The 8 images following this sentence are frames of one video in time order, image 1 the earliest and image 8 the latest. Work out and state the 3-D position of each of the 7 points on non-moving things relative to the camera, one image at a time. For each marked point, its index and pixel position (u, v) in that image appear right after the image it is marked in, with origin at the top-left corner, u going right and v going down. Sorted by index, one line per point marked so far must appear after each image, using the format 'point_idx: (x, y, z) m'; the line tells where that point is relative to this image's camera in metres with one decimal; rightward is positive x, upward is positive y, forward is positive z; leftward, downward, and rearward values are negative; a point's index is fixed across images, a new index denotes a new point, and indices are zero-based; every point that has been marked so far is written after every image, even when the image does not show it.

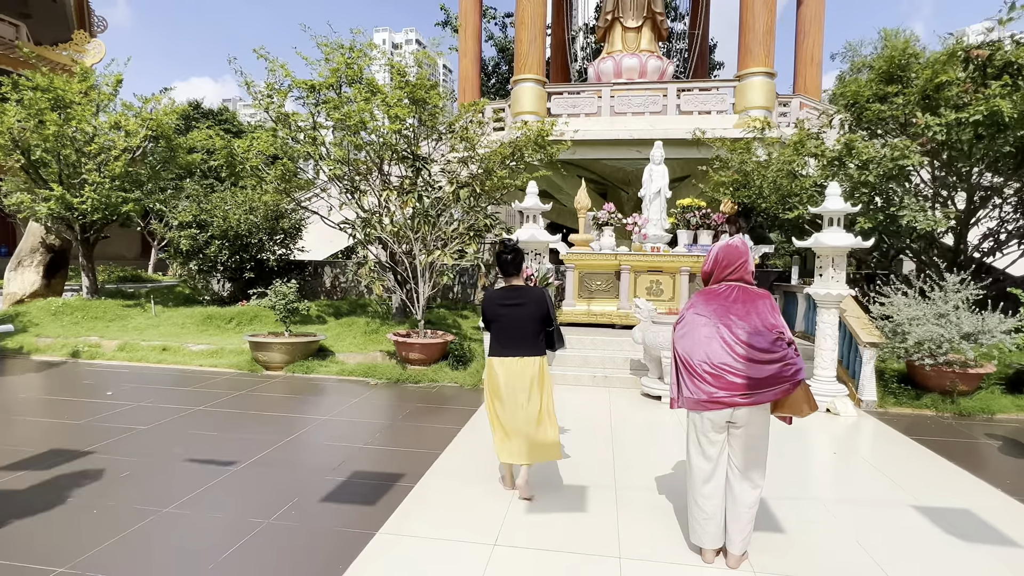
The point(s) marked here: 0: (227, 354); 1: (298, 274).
0: (-4.1, -1.0, +8.2) m
1: (-4.5, +0.3, +11.9) m
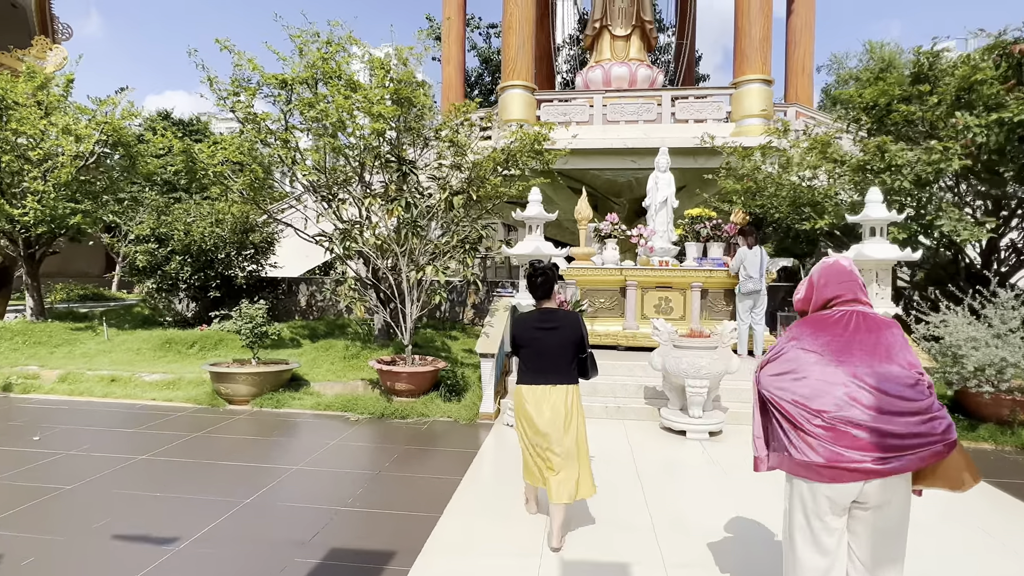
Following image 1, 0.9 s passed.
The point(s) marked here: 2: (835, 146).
0: (-4.1, -1.2, +7.2) m
1: (-4.6, -0.1, +10.9) m
2: (+4.4, +1.9, +7.8) m
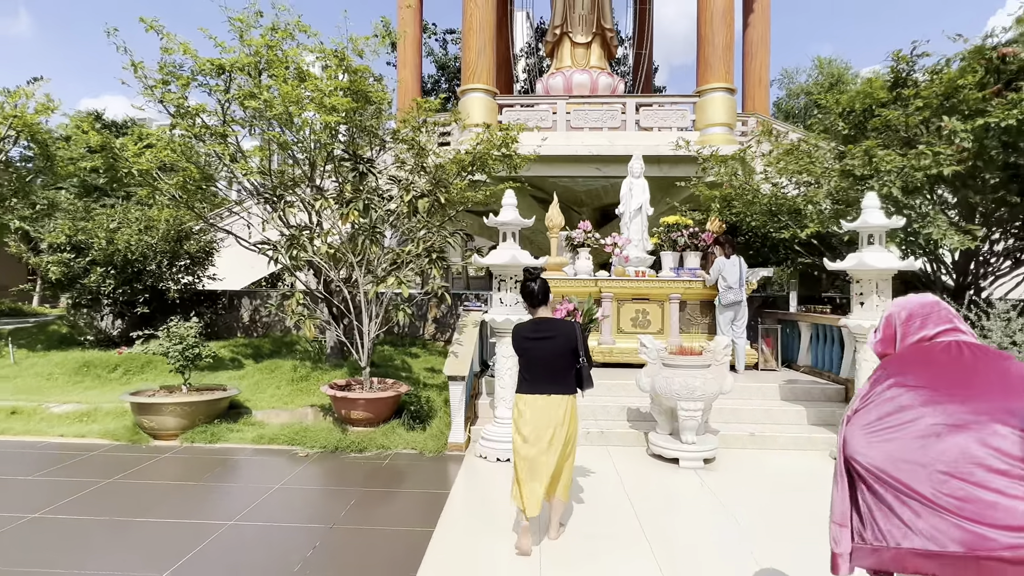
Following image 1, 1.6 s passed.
0: (-4.4, -1.4, +6.2) m
1: (-5.3, -0.3, +9.9) m
2: (+4.0, +1.8, +7.6) m
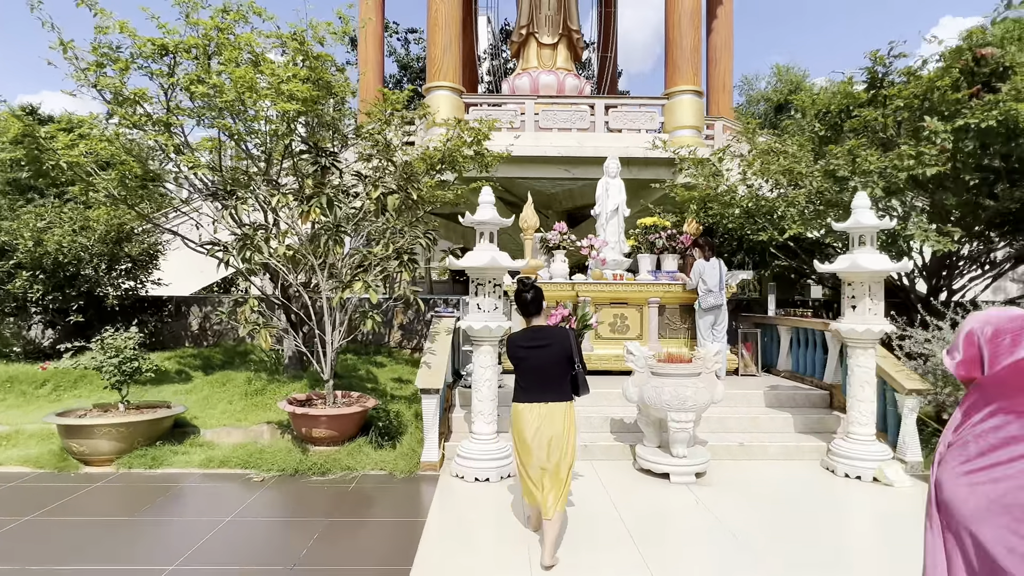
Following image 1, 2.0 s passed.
0: (-4.7, -1.5, +5.5) m
1: (-5.7, -0.4, +9.1) m
2: (+3.6, +1.8, +7.5) m
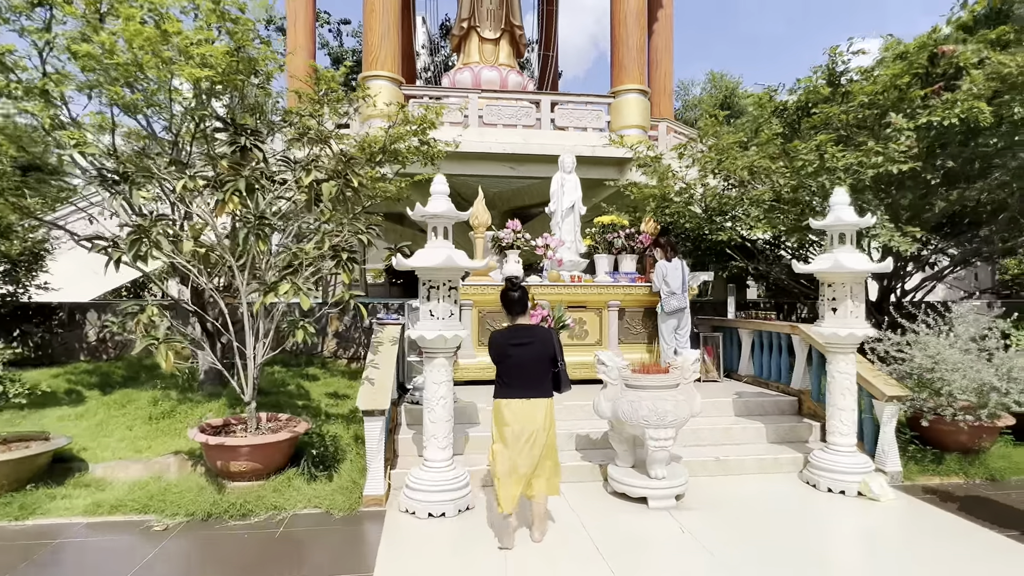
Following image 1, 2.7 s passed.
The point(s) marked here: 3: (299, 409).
0: (-5.0, -1.5, +4.3) m
1: (-6.5, -0.5, +7.8) m
2: (+3.0, +1.7, +7.2) m
3: (-2.3, -1.3, +6.1) m
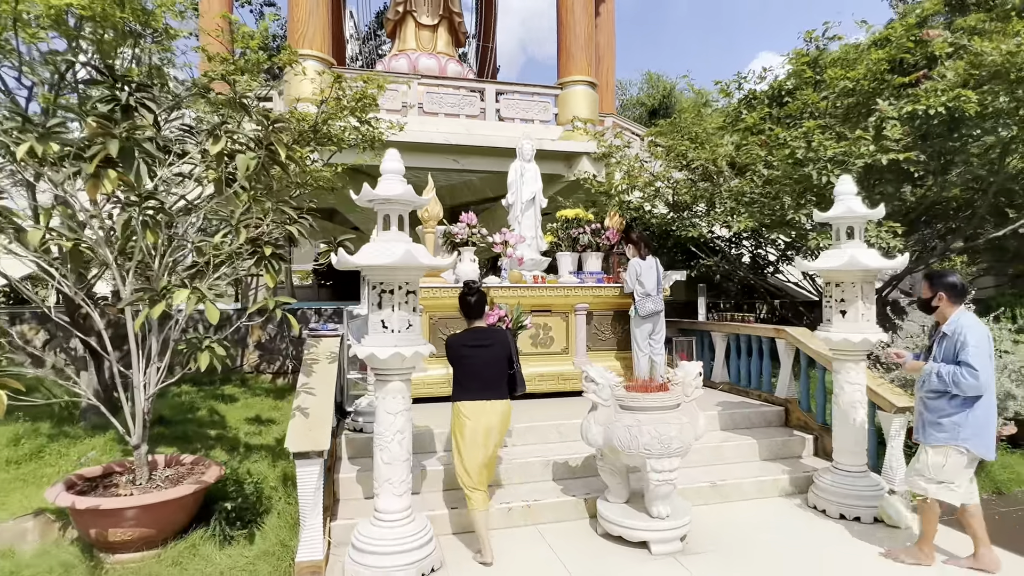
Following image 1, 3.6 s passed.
0: (-5.1, -1.6, +2.9) m
1: (-7.0, -0.6, +6.2) m
2: (+2.5, +1.7, +6.7) m
3: (-2.6, -1.3, +5.0) m
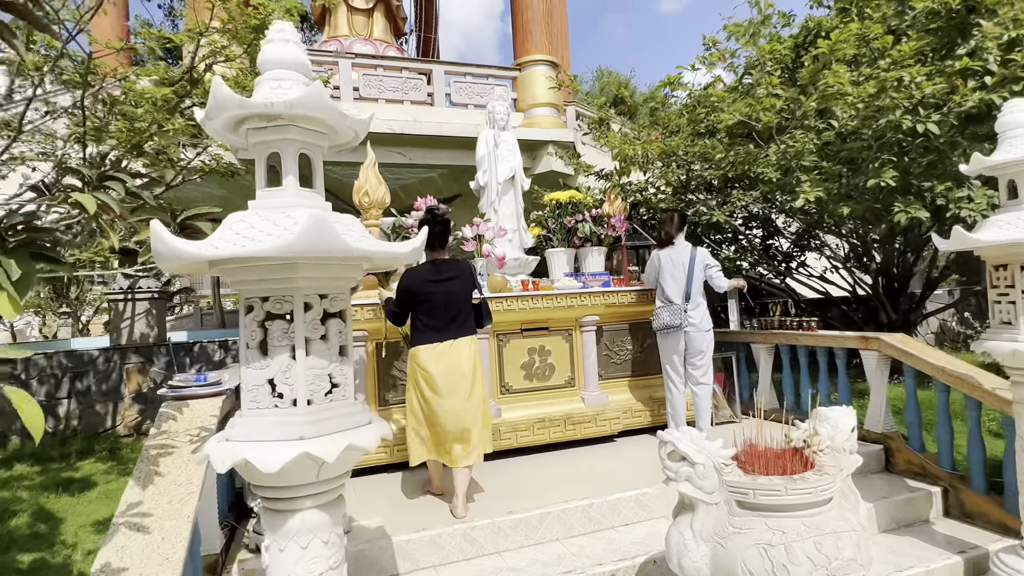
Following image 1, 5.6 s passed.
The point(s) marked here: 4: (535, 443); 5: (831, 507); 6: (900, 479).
0: (-4.9, -1.8, +0.7) m
1: (-7.1, -1.0, +3.8) m
2: (+2.2, +1.7, +5.2) m
3: (-2.6, -1.5, +3.0) m
4: (+0.2, -1.1, +4.2) m
5: (+1.1, -0.8, +2.0) m
6: (+2.6, -1.3, +3.8) m
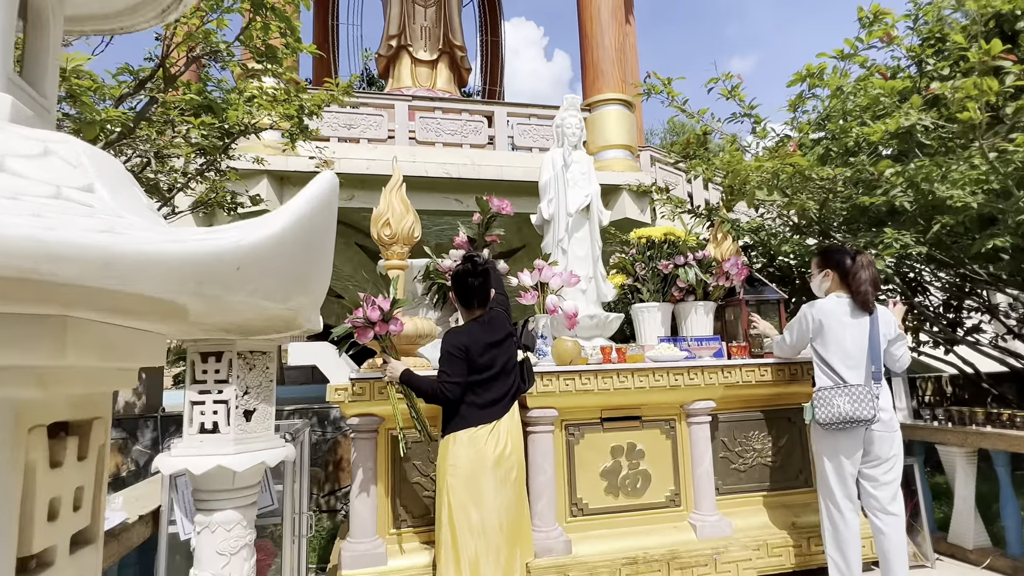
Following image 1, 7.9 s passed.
0: (-4.9, -1.8, -0.2) m
1: (-6.7, -1.3, +3.2) m
2: (+2.7, +1.3, +3.8) m
3: (-2.4, -1.7, +1.9) m
4: (+0.5, -1.5, +2.8) m
5: (+1.3, -0.9, +0.5) m
6: (+2.9, -1.6, +2.0) m
